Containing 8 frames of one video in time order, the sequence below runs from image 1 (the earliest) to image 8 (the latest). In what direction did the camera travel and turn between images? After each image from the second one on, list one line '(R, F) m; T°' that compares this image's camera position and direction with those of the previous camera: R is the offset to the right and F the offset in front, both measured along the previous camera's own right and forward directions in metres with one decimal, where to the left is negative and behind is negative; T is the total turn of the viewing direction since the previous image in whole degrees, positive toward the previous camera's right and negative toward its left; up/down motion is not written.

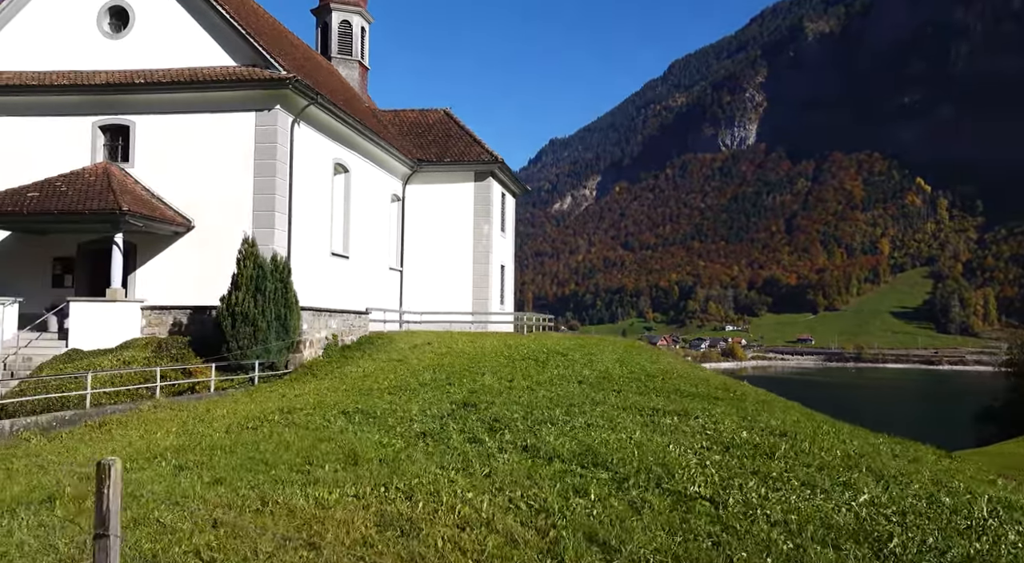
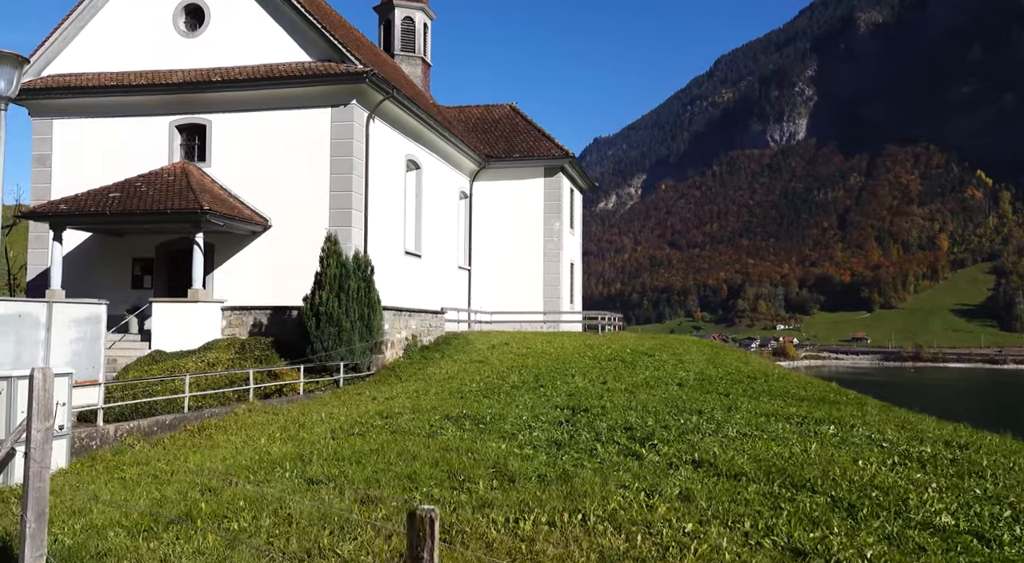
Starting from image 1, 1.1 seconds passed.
(-0.7, +0.5) m; -3°
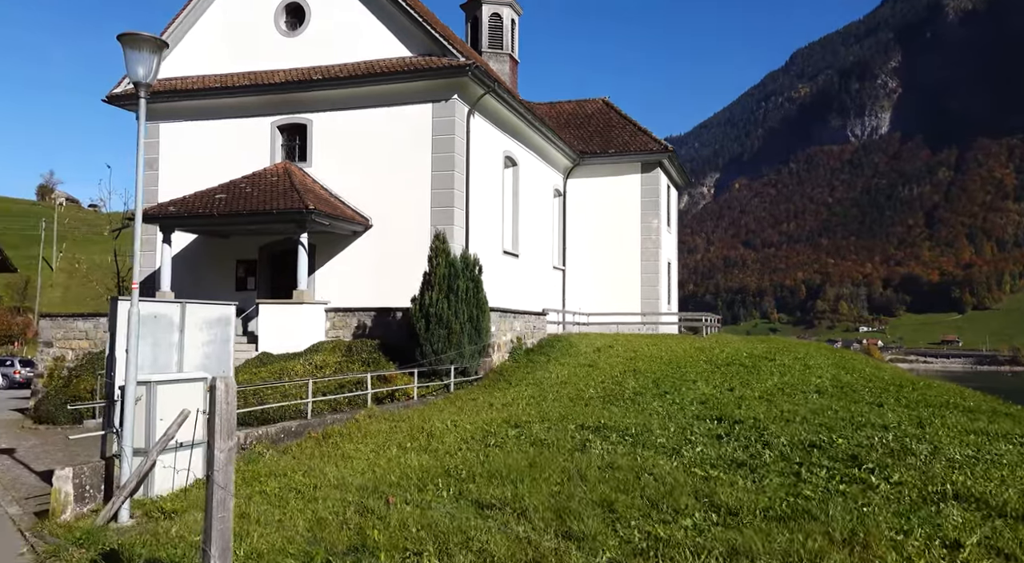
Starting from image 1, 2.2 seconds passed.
(-0.7, +0.6) m; -5°
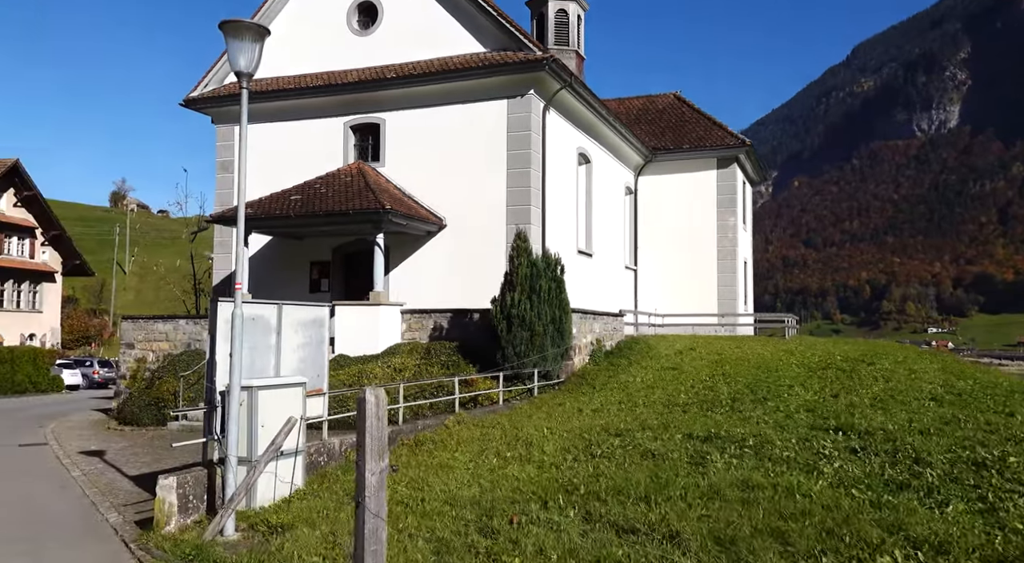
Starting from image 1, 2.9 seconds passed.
(-0.5, +0.5) m; -4°
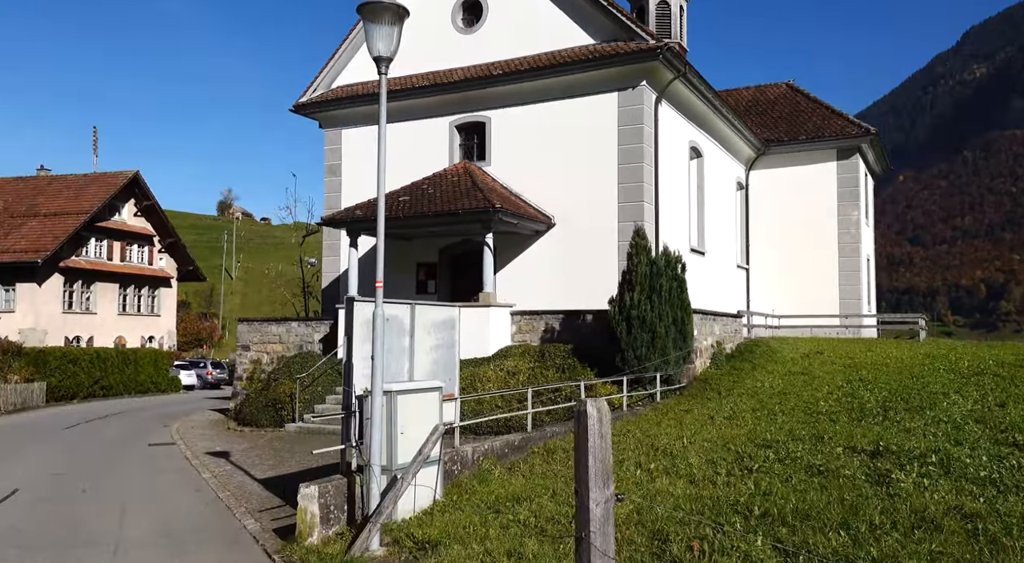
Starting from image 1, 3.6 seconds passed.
(-0.5, +0.5) m; -6°
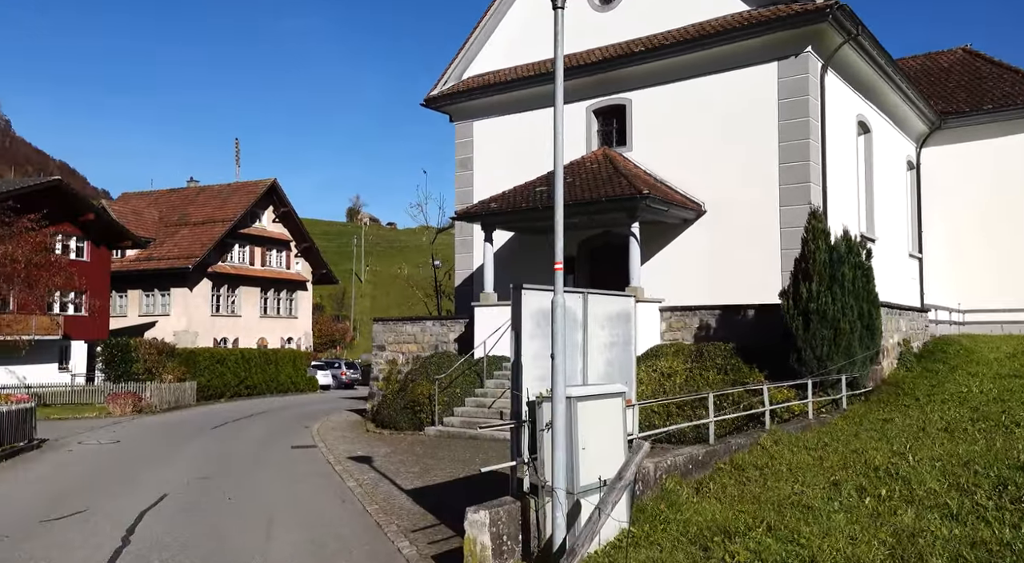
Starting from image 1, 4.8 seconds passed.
(-0.5, +1.2) m; -8°
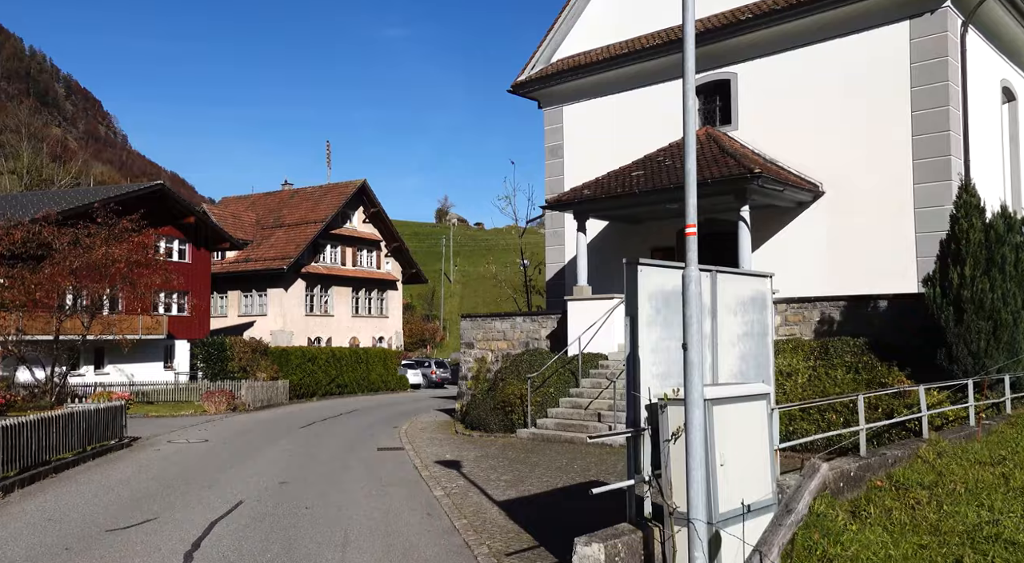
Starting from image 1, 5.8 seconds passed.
(-0.2, +1.2) m; -6°
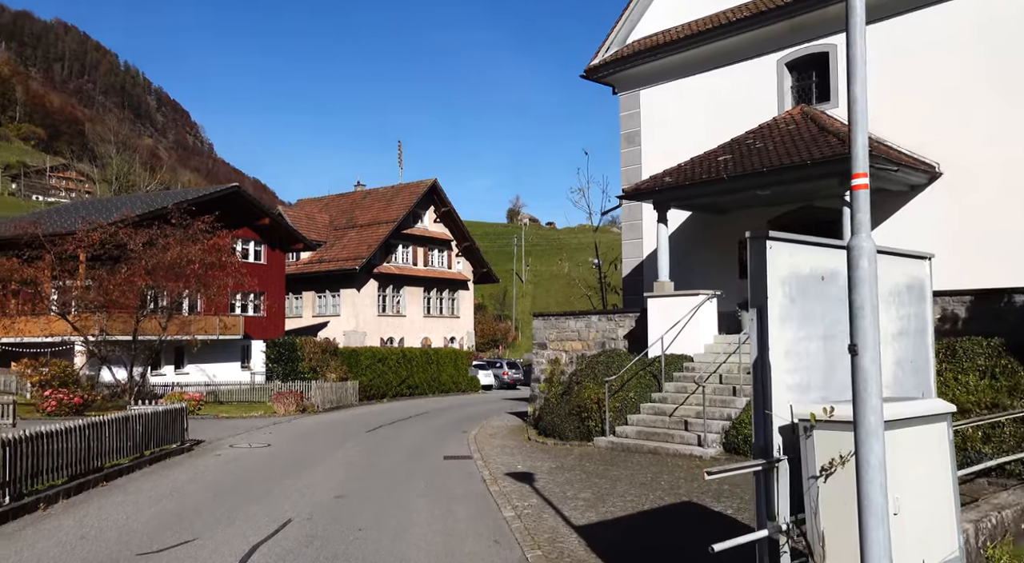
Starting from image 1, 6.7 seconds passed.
(-0.1, +1.2) m; -5°
